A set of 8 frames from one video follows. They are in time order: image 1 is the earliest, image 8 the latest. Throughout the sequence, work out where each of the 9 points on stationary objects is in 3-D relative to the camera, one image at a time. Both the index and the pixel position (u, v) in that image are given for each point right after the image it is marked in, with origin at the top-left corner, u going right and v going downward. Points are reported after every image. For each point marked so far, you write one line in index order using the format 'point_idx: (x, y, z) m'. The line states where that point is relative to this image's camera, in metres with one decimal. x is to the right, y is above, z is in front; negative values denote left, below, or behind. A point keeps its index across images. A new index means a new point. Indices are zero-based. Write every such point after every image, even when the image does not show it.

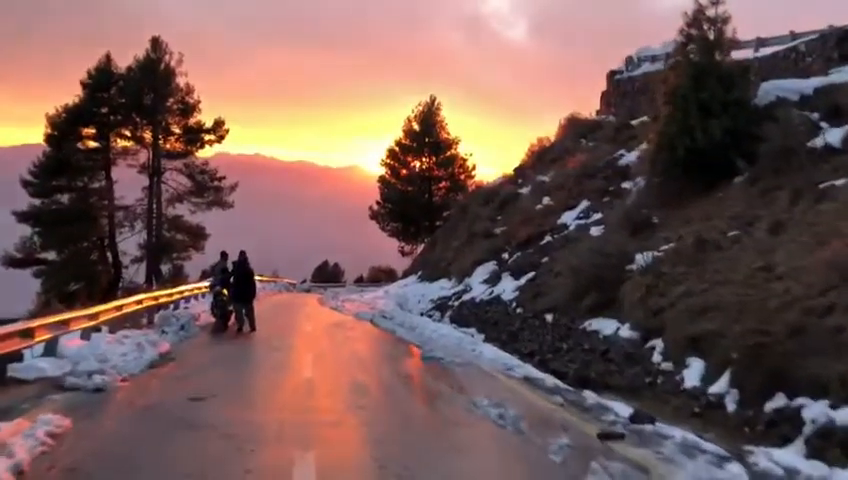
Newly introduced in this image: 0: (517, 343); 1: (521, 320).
0: (+2.1, -2.3, +17.5) m
1: (+2.4, -2.0, +19.3) m
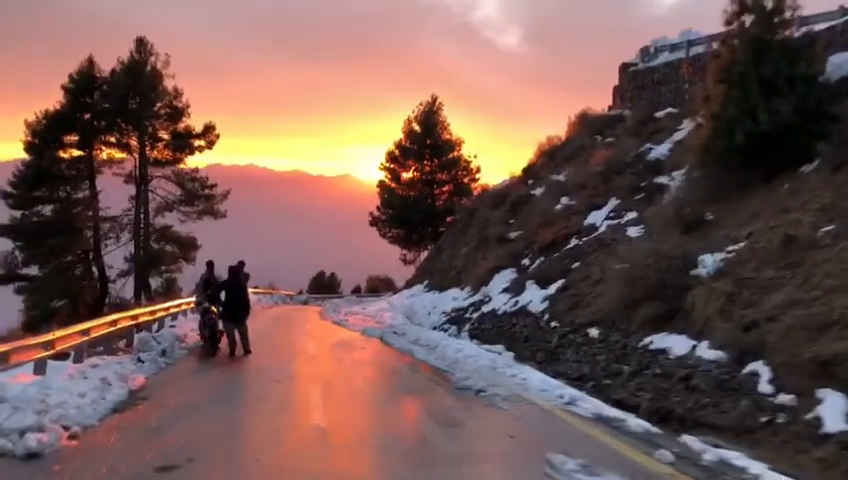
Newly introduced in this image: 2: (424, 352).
0: (+2.6, -2.4, +14.8) m
1: (+2.9, -2.0, +16.7) m
2: (0.0, -2.5, +17.5) m
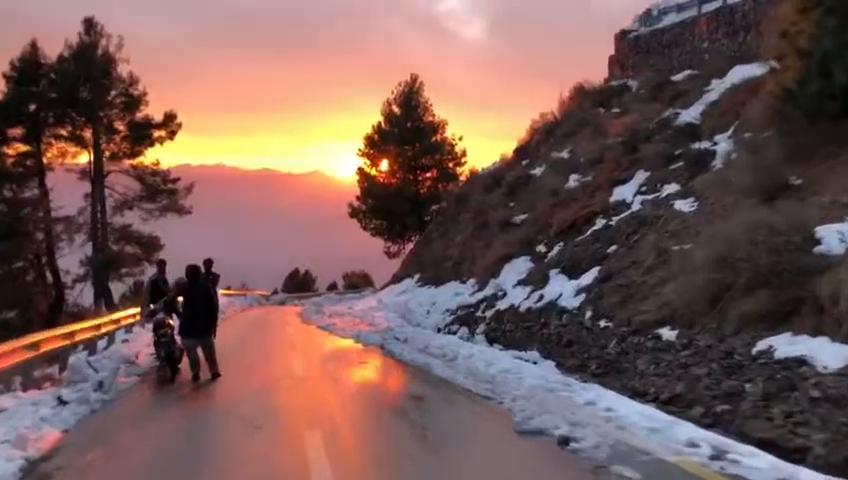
0: (+3.0, -2.0, +11.2) m
1: (+3.2, -1.7, +13.0) m
2: (+0.3, -2.2, +13.7) m
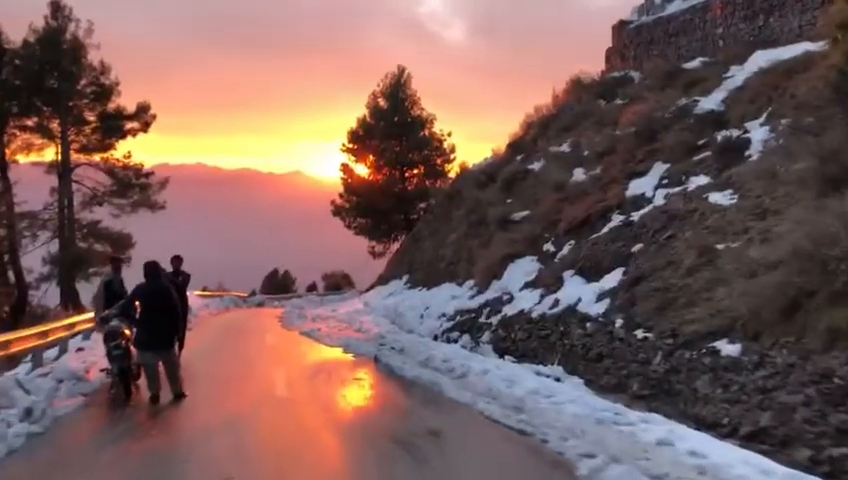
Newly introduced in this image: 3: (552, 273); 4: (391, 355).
0: (+3.1, -1.9, +9.1) m
1: (+3.3, -1.6, +10.9) m
2: (+0.4, -2.1, +11.6) m
3: (+2.9, -0.7, +17.5) m
4: (-0.6, -2.2, +15.0) m
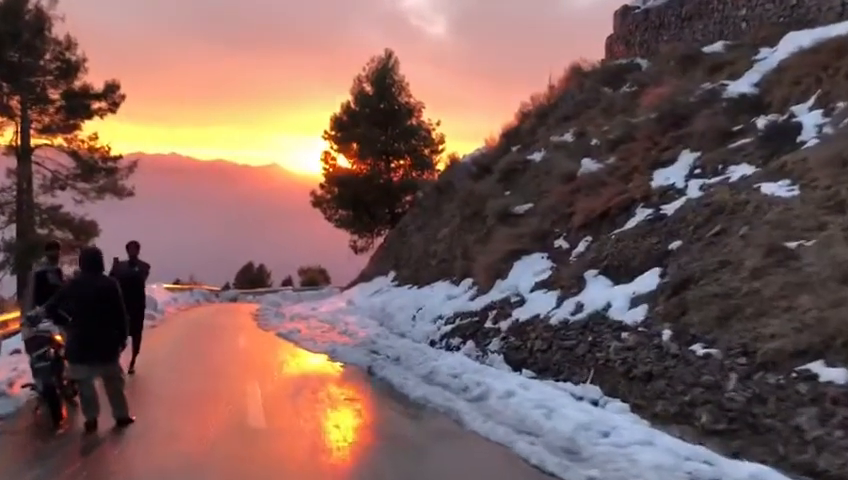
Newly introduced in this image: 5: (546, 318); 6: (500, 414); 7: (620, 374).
0: (+3.3, -1.9, +6.9) m
1: (+3.5, -1.5, +8.7) m
2: (+0.5, -2.0, +9.3) m
3: (+2.8, -0.6, +15.3) m
4: (-0.6, -2.0, +12.7) m
5: (+2.2, -1.4, +13.9) m
6: (+0.8, -1.9, +8.7) m
7: (+2.6, -1.8, +10.4) m
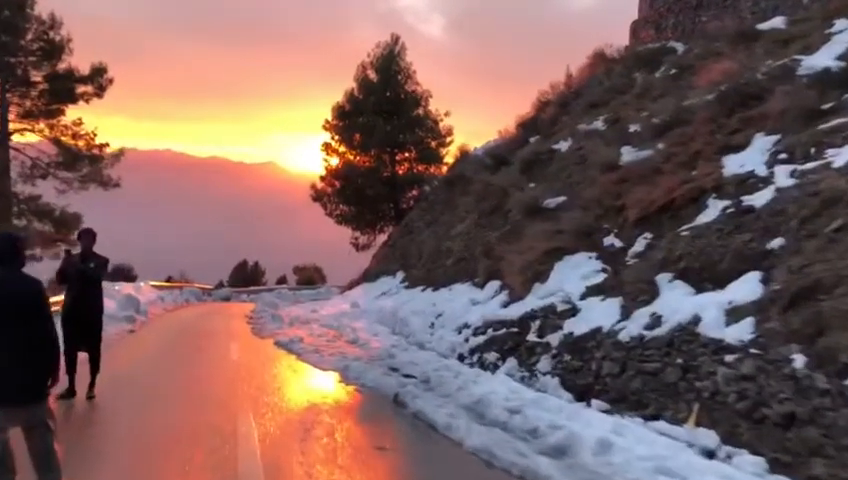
0: (+3.9, -1.8, +4.2) m
1: (+4.0, -1.5, +6.1) m
2: (+1.1, -1.9, +6.6) m
3: (+3.4, -0.6, +12.6) m
4: (-0.1, -1.9, +10.0) m
5: (+2.7, -1.3, +11.3) m
6: (+1.4, -1.9, +6.0) m
7: (+3.1, -1.7, +7.7) m
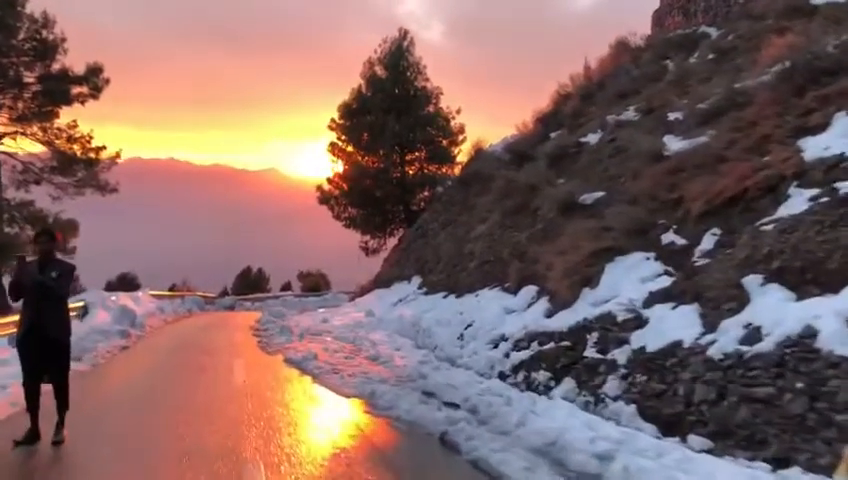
0: (+4.4, -1.7, +2.2) m
1: (+4.5, -1.4, +4.1) m
2: (+1.6, -1.8, +4.6) m
3: (+3.9, -0.5, +10.6) m
4: (+0.4, -1.9, +8.0) m
5: (+3.2, -1.3, +9.3) m
6: (+1.9, -1.8, +4.0) m
7: (+3.7, -1.6, +5.7) m
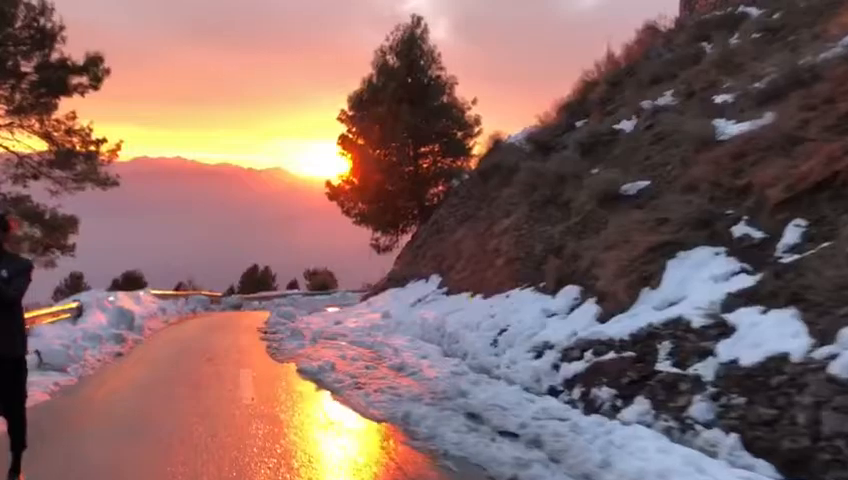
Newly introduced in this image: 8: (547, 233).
0: (+4.8, -1.6, +0.4) m
1: (+5.0, -1.3, +2.3) m
2: (+2.0, -1.7, +2.8) m
3: (+4.4, -0.4, +8.9) m
4: (+0.9, -1.8, +6.2) m
5: (+3.7, -1.2, +7.5) m
6: (+2.3, -1.7, +2.3) m
7: (+4.1, -1.5, +3.9) m
8: (+2.8, +0.1, +18.1) m
